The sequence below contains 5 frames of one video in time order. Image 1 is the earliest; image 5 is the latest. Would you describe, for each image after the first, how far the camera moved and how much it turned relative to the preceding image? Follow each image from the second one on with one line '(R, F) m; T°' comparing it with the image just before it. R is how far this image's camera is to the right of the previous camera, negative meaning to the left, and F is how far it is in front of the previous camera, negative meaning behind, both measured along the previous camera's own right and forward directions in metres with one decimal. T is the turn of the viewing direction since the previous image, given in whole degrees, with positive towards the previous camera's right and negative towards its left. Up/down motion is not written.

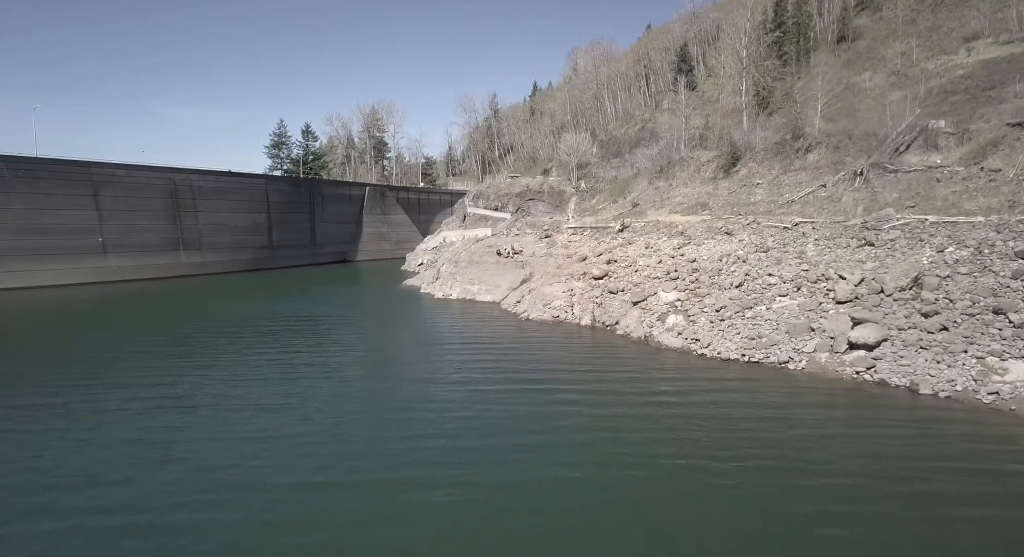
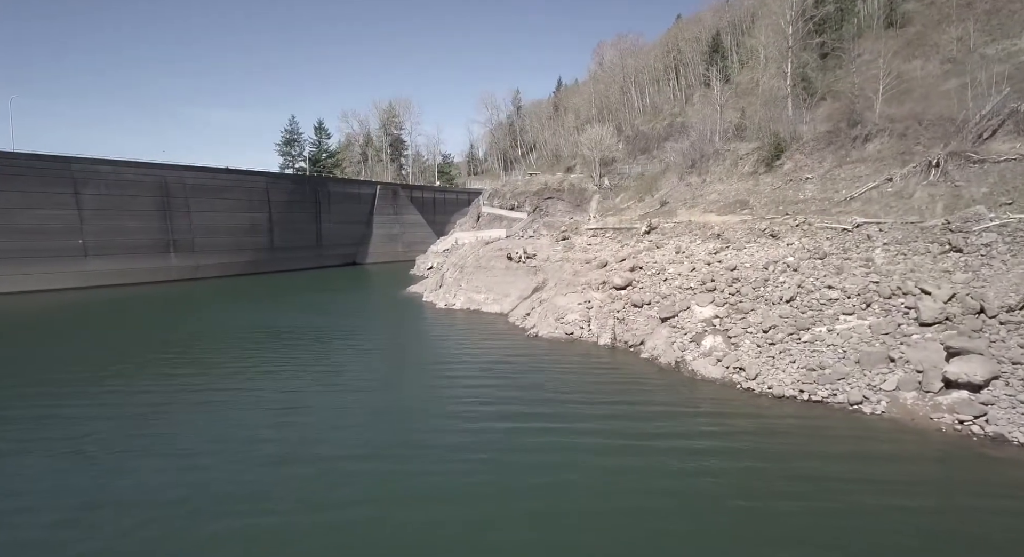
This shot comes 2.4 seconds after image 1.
(+0.5, +2.3) m; -3°
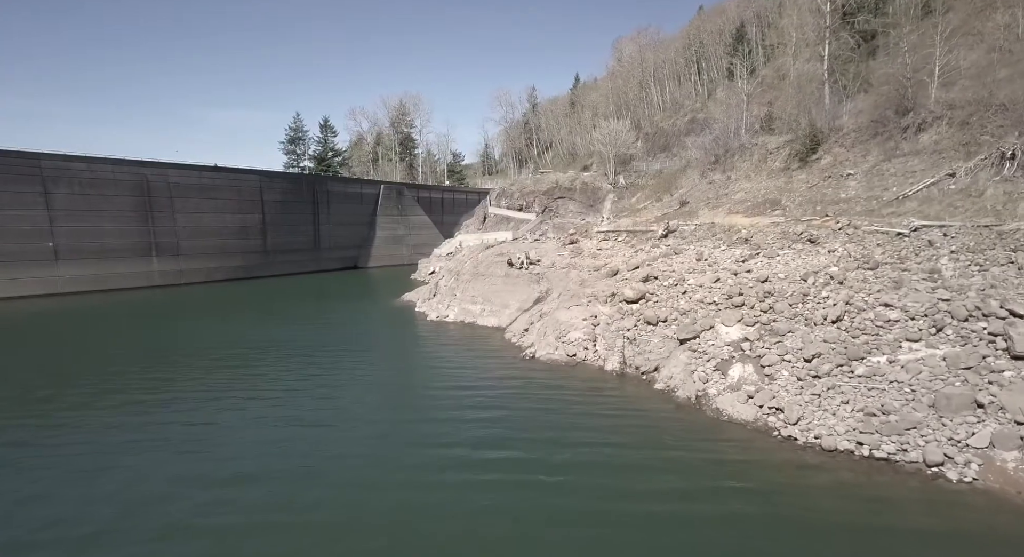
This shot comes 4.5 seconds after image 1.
(+0.6, +1.9) m; -2°
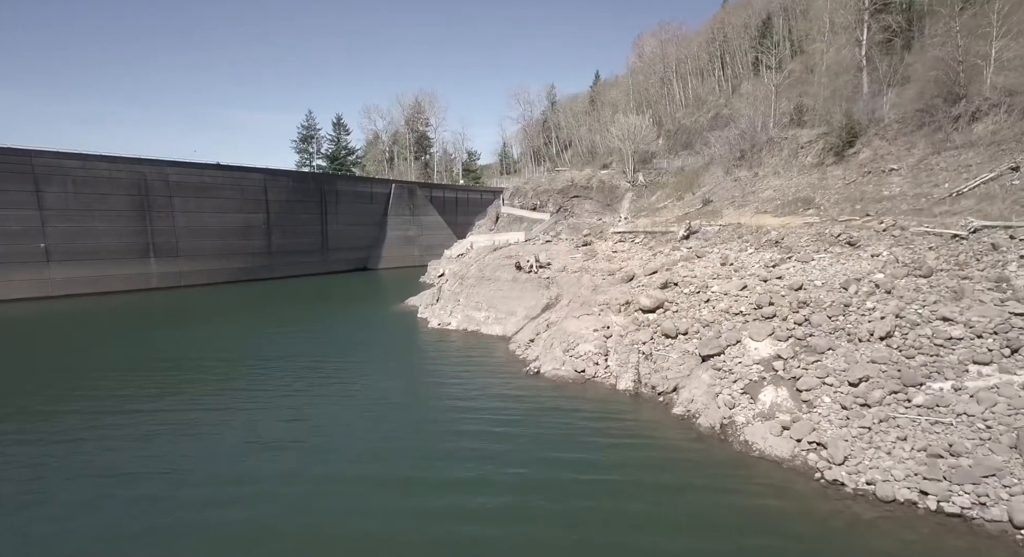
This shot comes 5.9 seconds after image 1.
(+0.3, +1.2) m; -2°
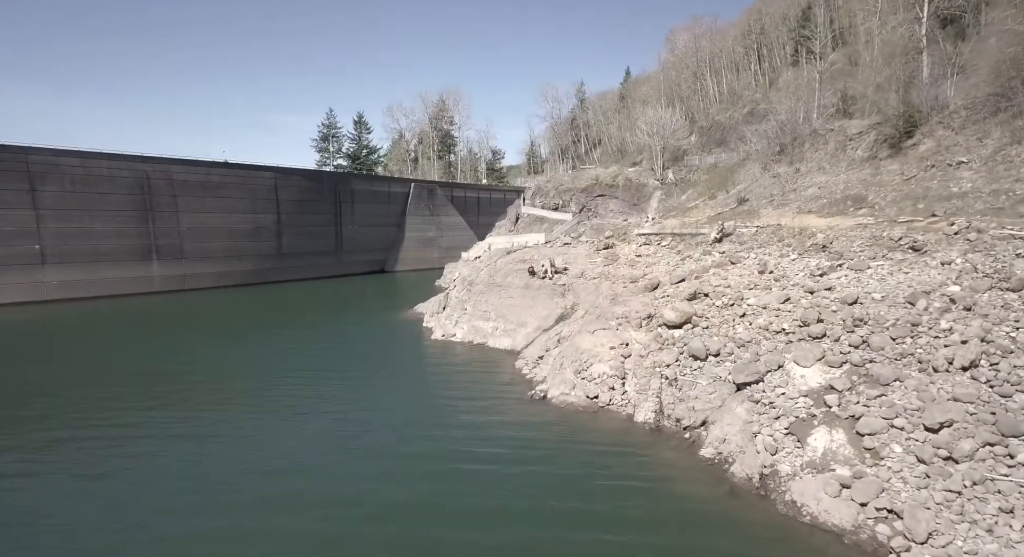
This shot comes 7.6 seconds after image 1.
(+0.5, +1.4) m; -3°
